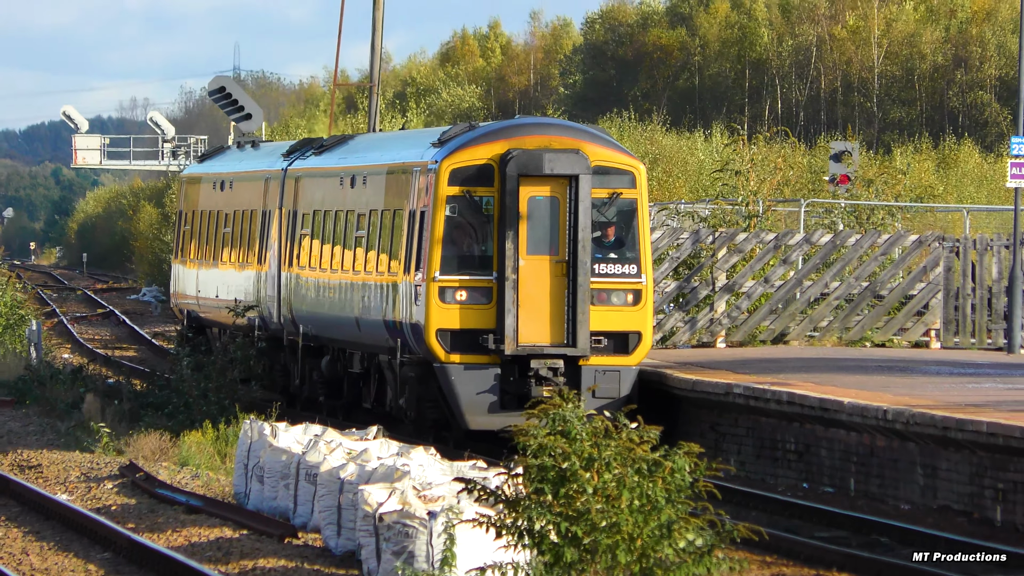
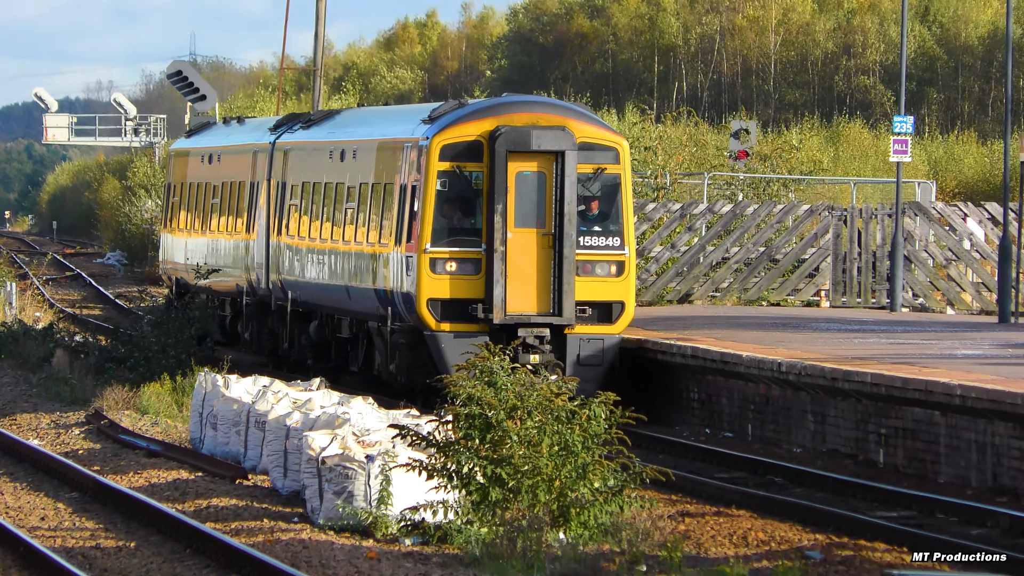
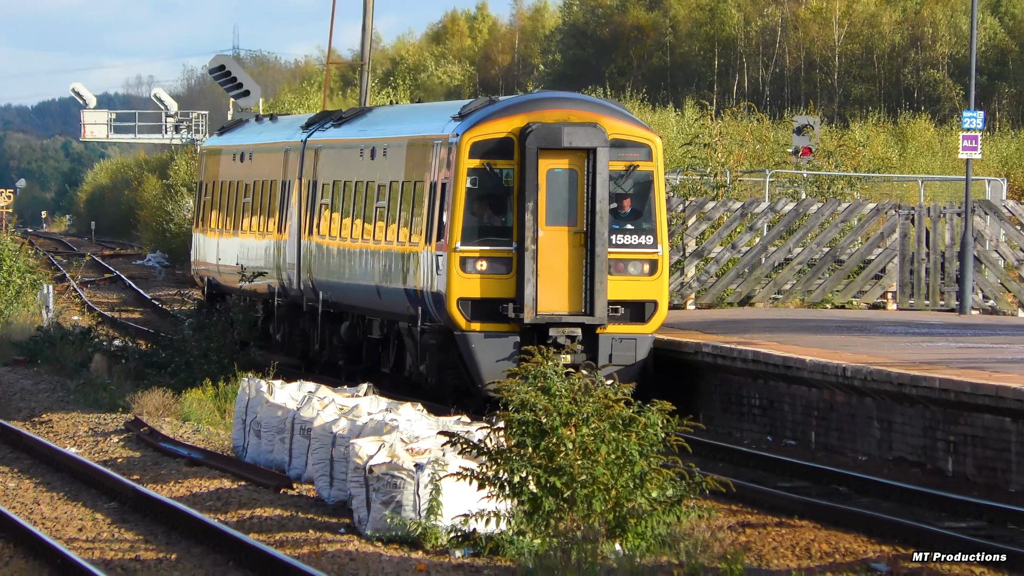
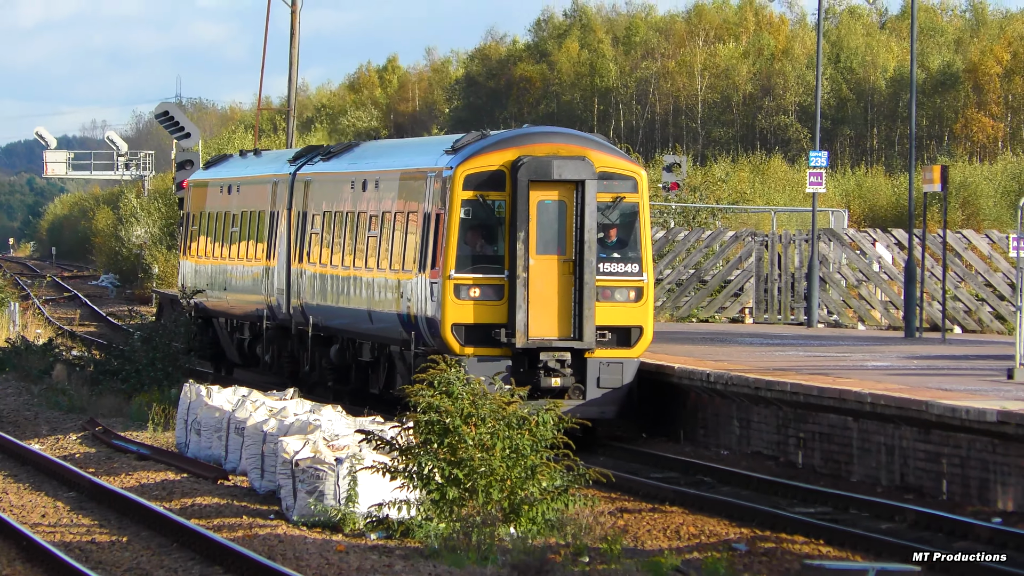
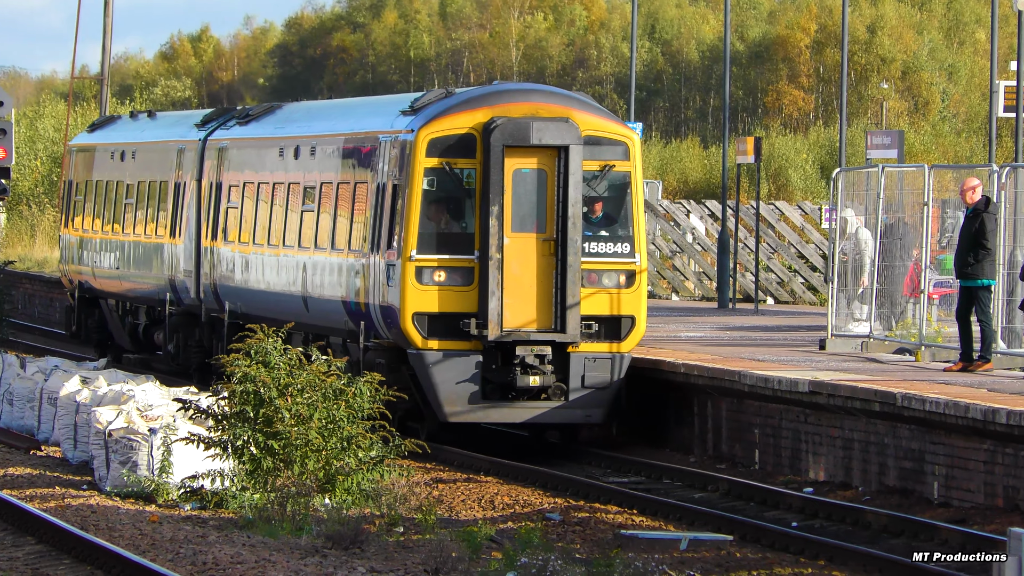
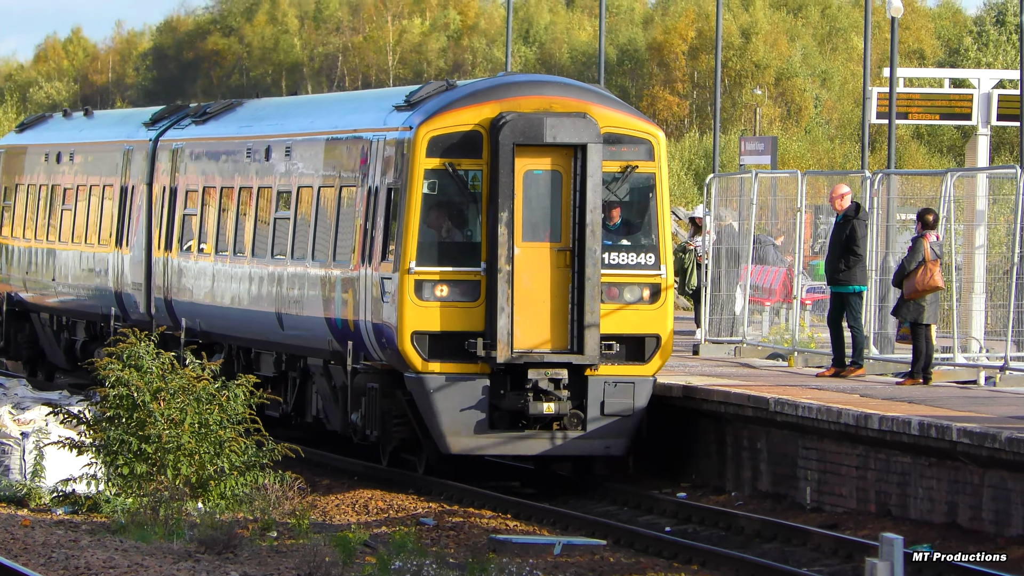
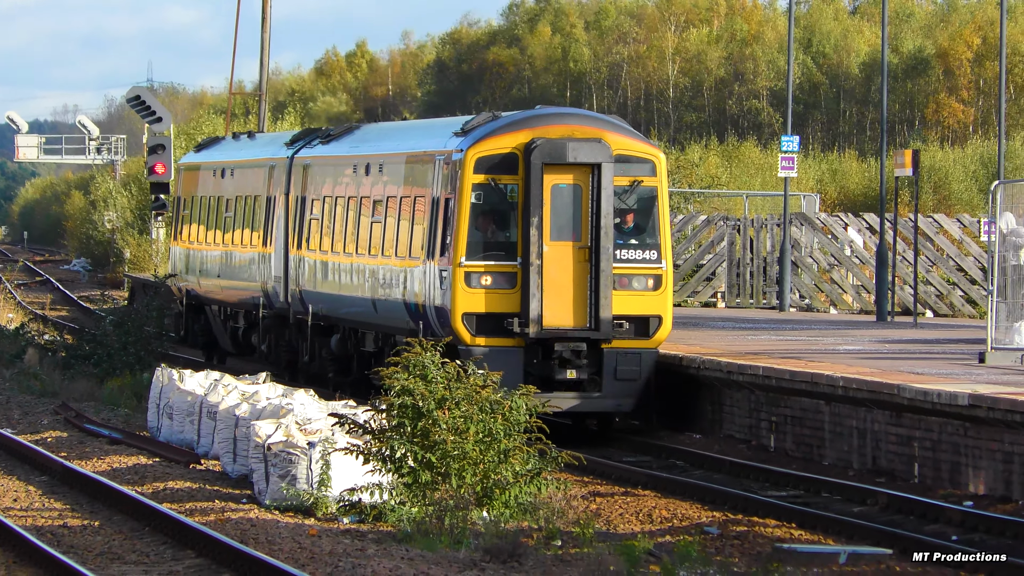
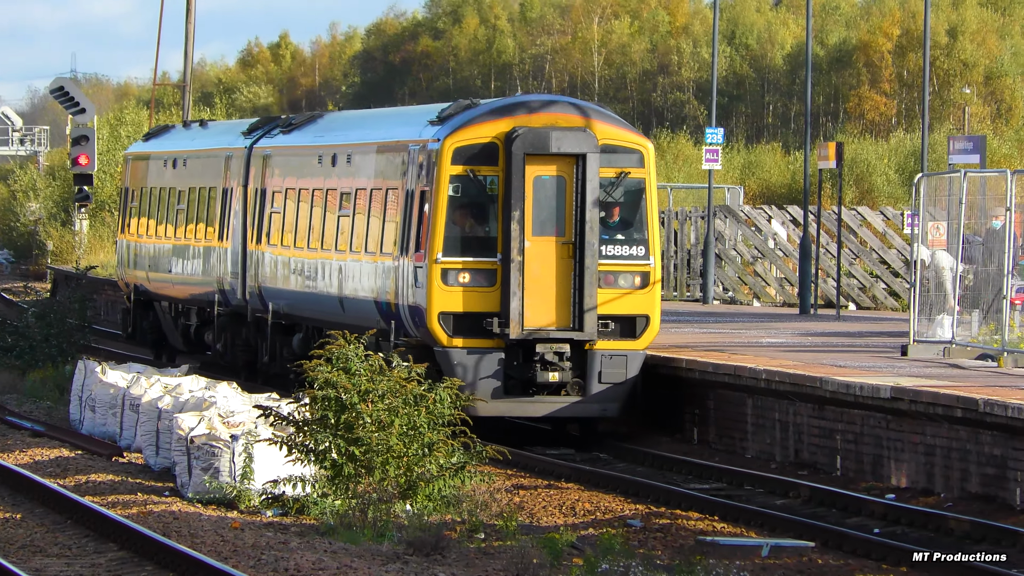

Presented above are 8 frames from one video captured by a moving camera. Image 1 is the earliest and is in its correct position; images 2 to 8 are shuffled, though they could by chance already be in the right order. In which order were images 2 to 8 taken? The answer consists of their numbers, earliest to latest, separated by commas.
3, 2, 4, 7, 8, 5, 6
